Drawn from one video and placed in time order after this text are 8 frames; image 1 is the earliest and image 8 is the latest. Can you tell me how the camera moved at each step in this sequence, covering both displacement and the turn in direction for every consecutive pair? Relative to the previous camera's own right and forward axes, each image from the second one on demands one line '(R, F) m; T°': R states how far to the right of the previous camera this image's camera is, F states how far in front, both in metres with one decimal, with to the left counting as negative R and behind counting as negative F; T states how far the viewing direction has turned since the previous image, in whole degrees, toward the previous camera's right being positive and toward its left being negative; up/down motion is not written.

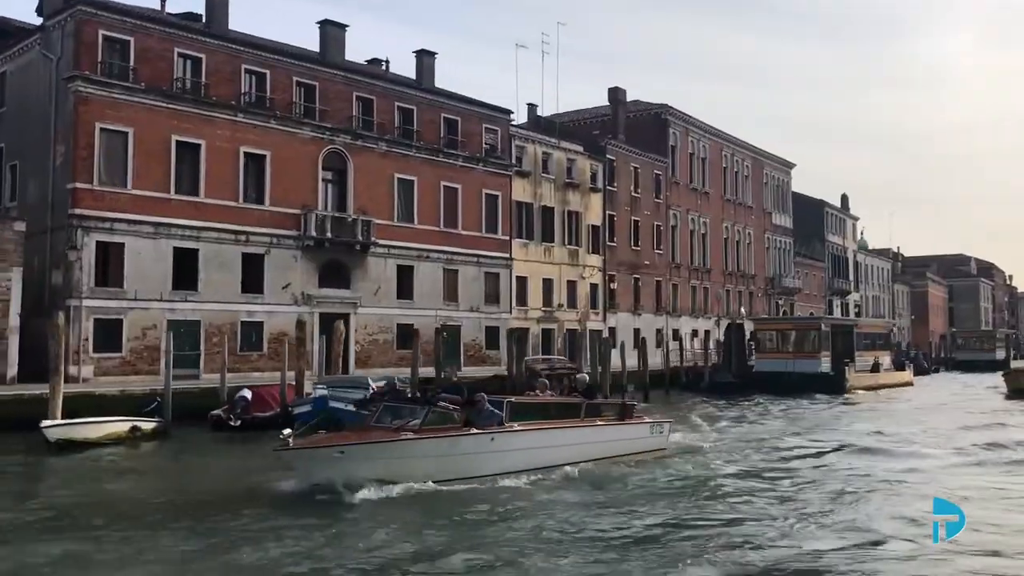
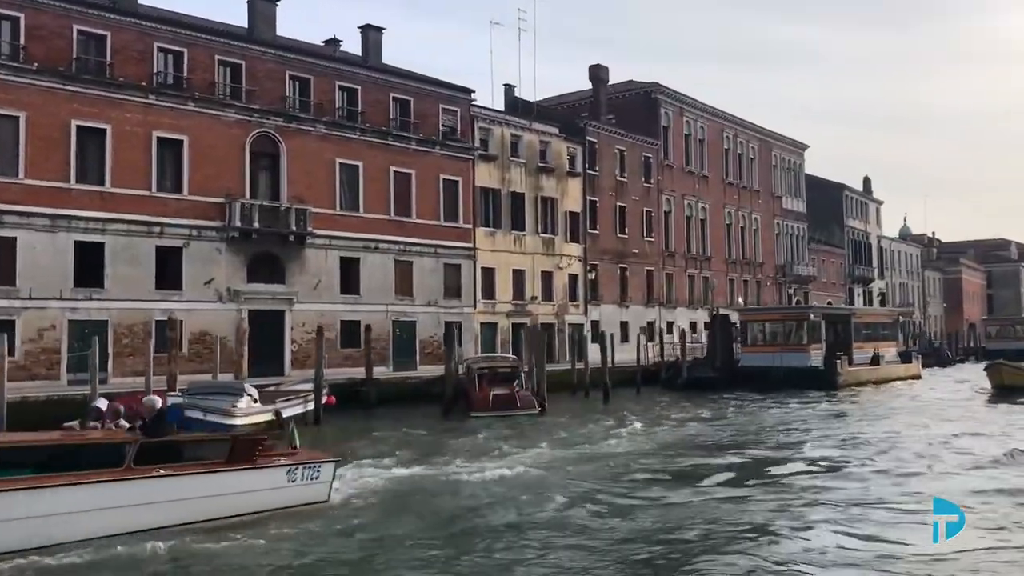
(+3.1, +2.9) m; -3°
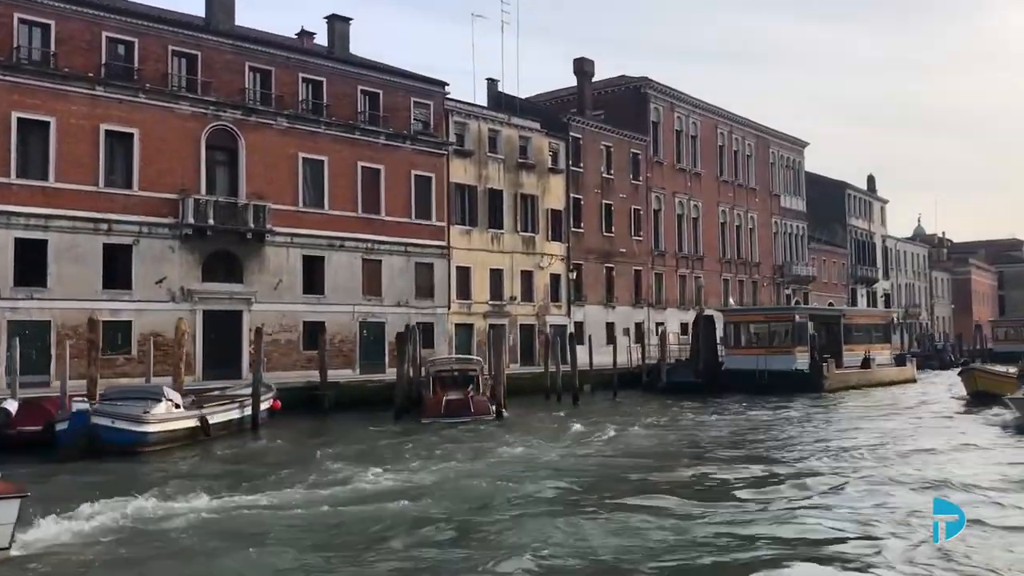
(+1.5, +1.3) m; -1°
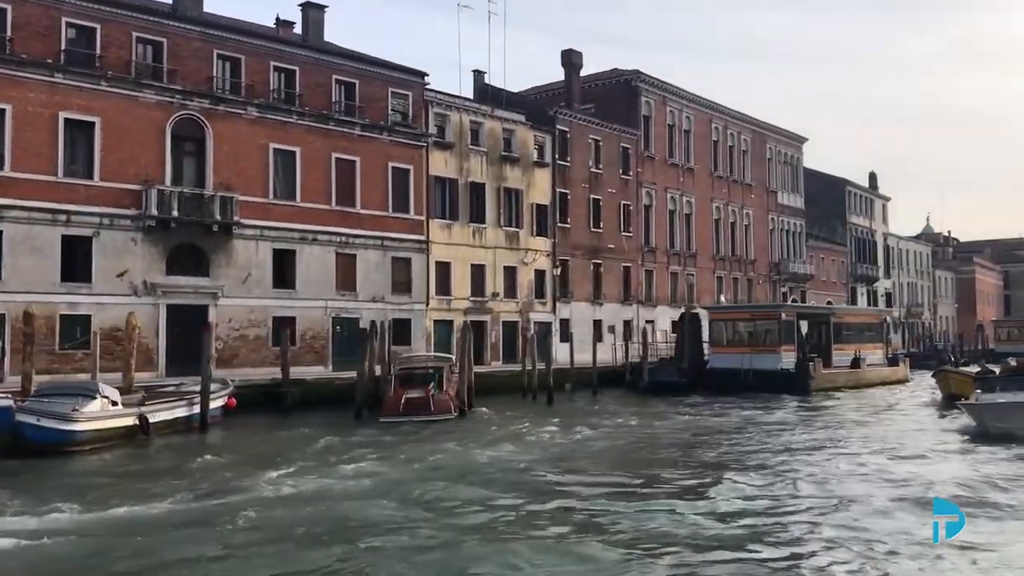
(+1.1, +0.9) m; -1°
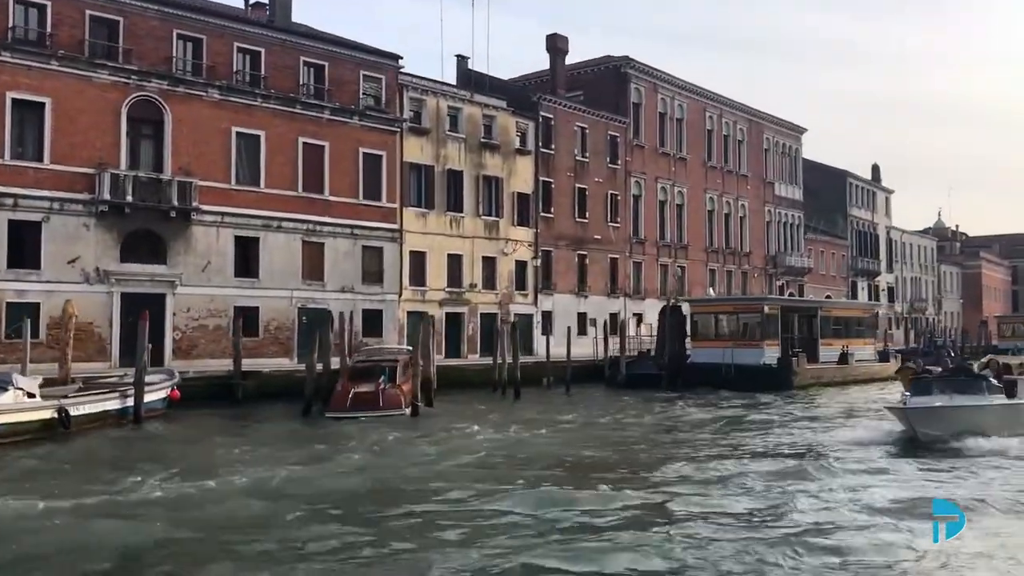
(+1.3, +1.1) m; -1°
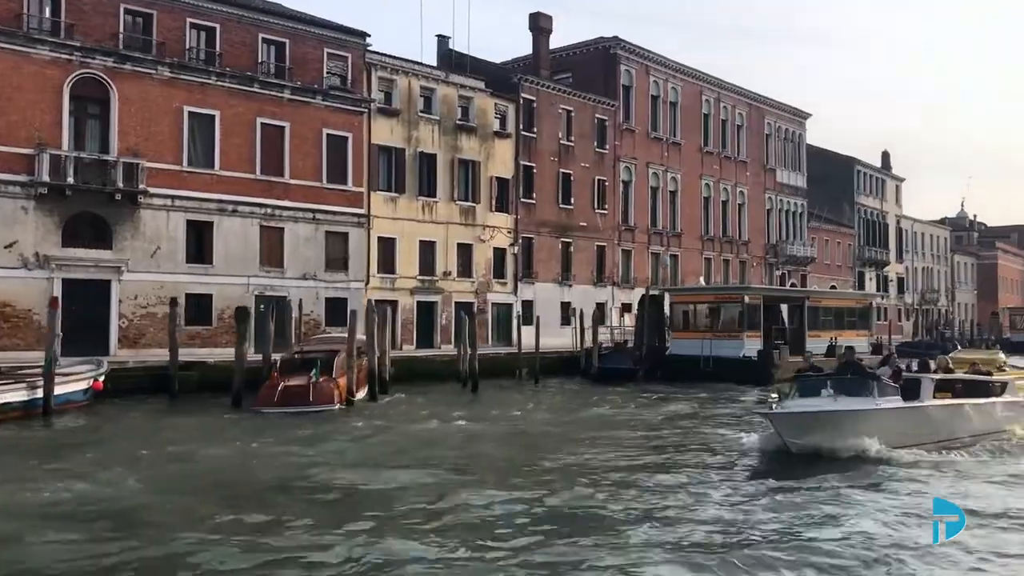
(+1.7, +1.4) m; -1°
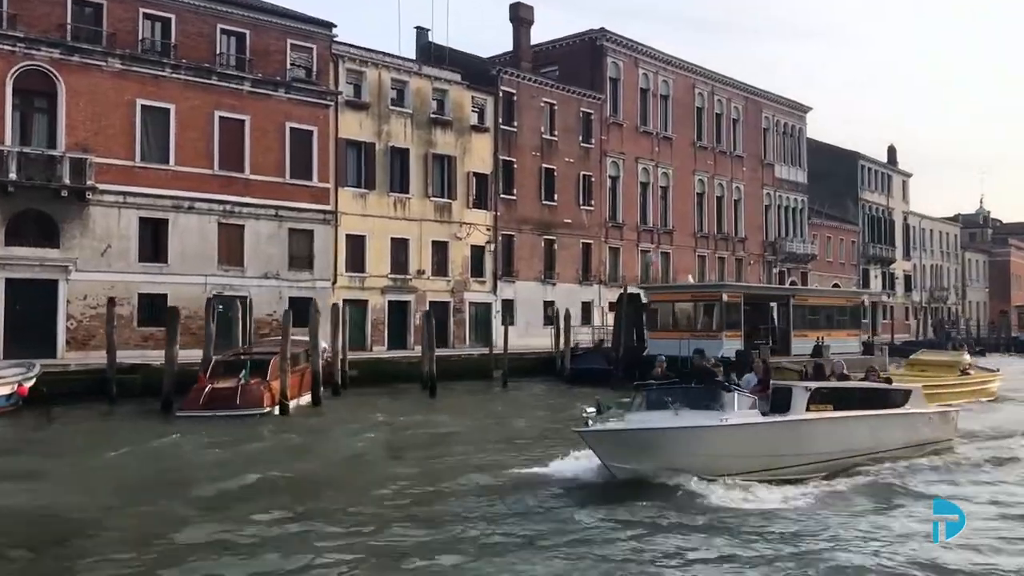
(+1.5, +1.2) m; -1°
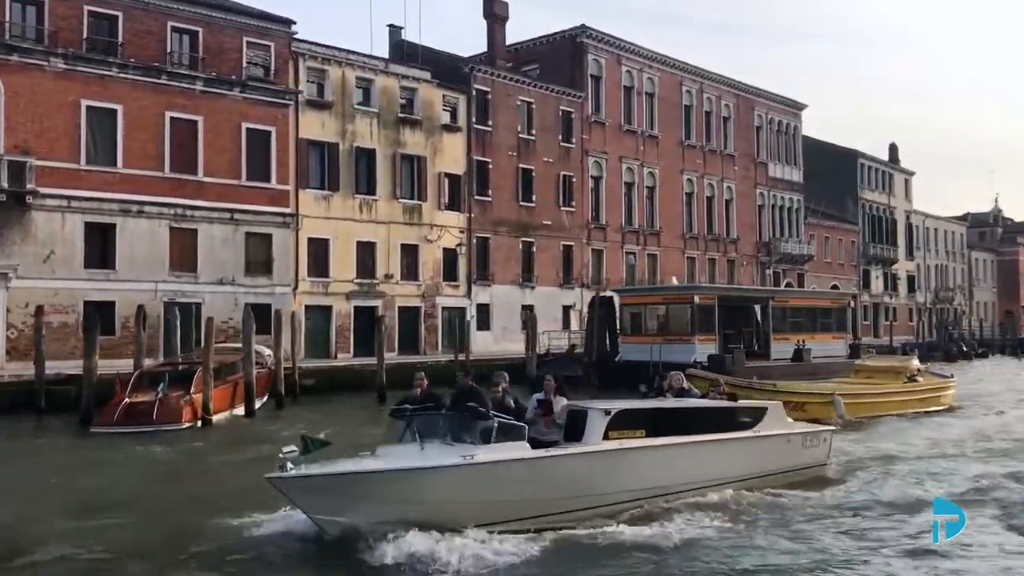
(+1.6, +1.2) m; -1°
